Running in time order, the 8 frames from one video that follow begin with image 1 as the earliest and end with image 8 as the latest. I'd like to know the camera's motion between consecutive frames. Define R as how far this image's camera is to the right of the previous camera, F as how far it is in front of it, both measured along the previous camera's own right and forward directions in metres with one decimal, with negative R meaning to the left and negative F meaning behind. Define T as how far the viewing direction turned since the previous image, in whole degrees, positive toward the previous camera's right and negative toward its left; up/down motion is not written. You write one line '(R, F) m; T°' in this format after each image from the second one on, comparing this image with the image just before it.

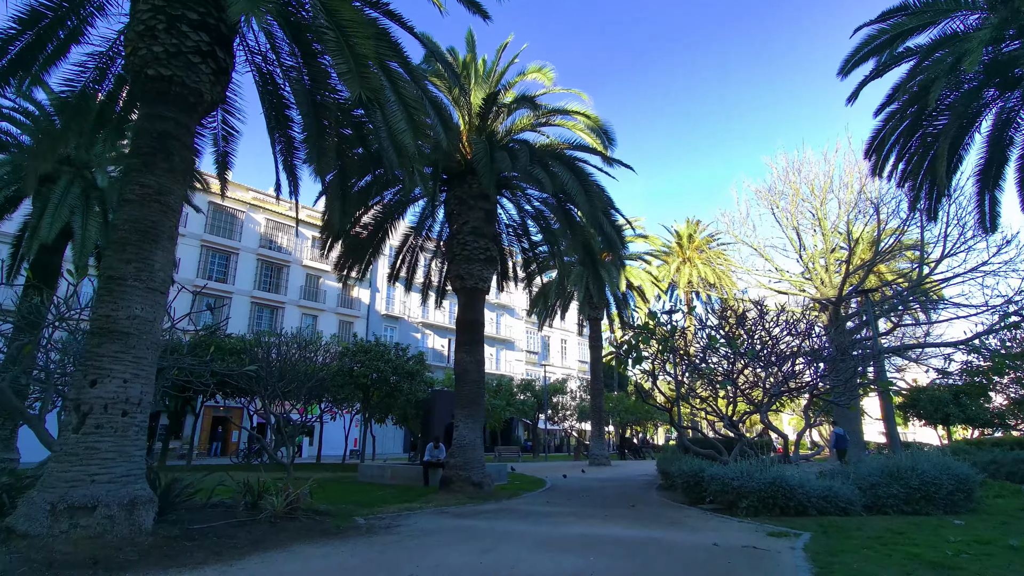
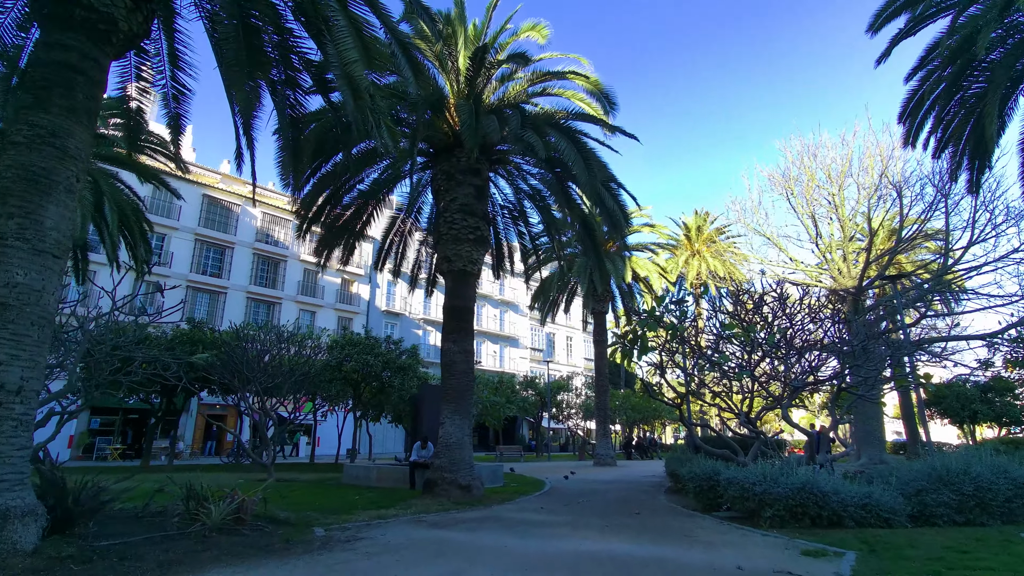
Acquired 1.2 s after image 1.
(+0.3, +1.2) m; -1°
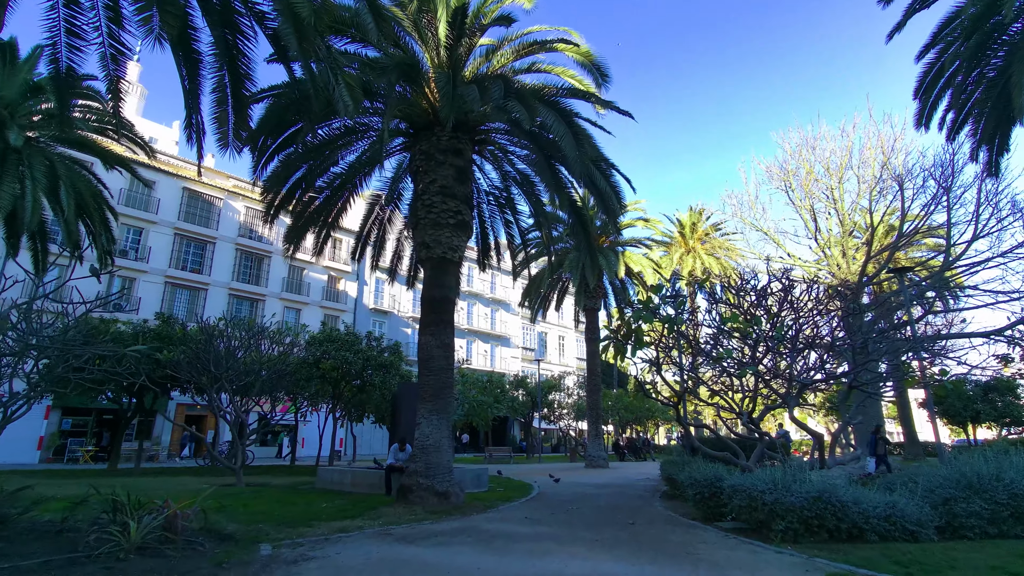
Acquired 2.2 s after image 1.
(+0.2, +0.9) m; +1°
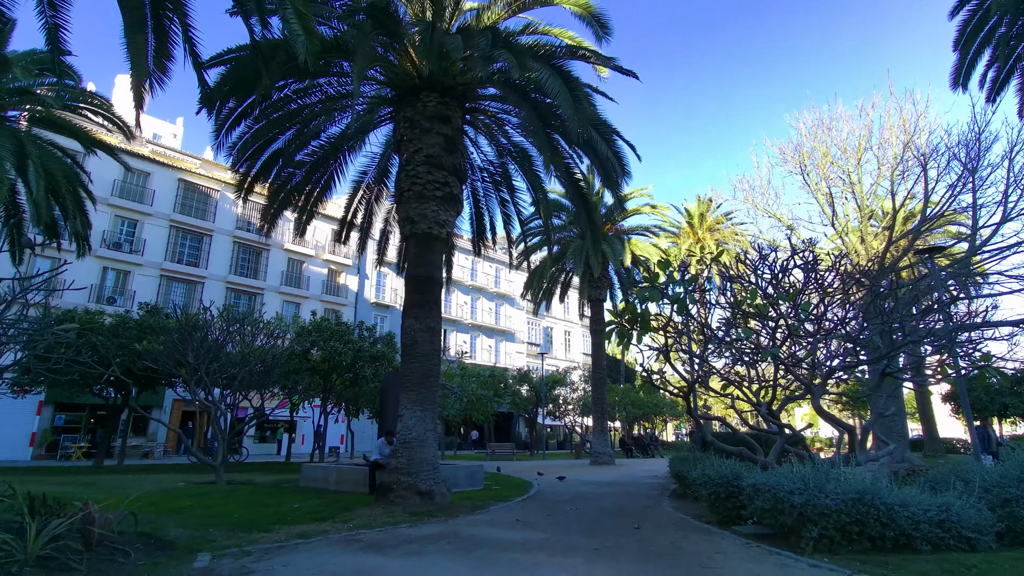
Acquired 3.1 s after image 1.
(+0.3, +1.0) m; -1°
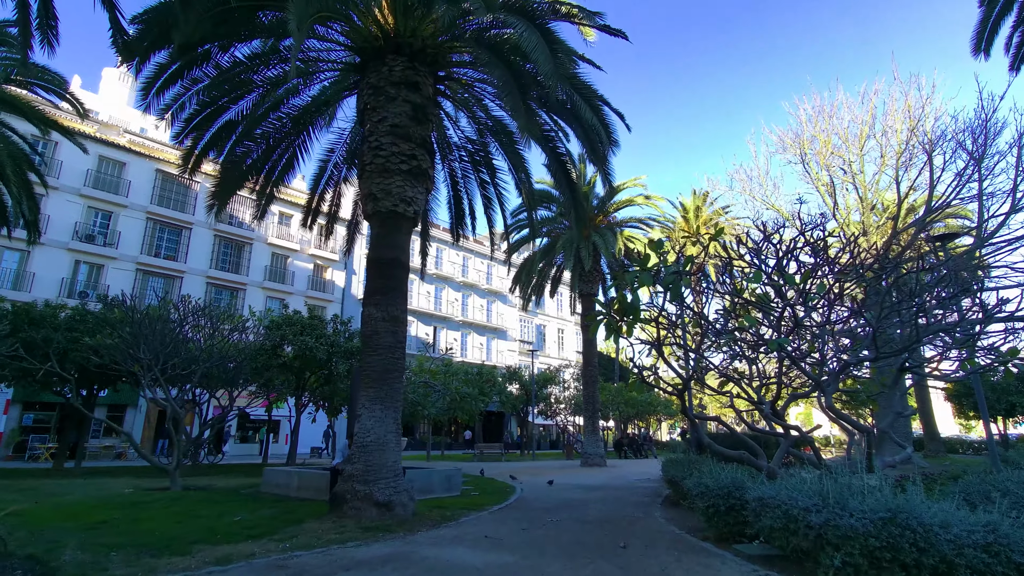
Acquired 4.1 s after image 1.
(+0.3, +1.0) m; 0°
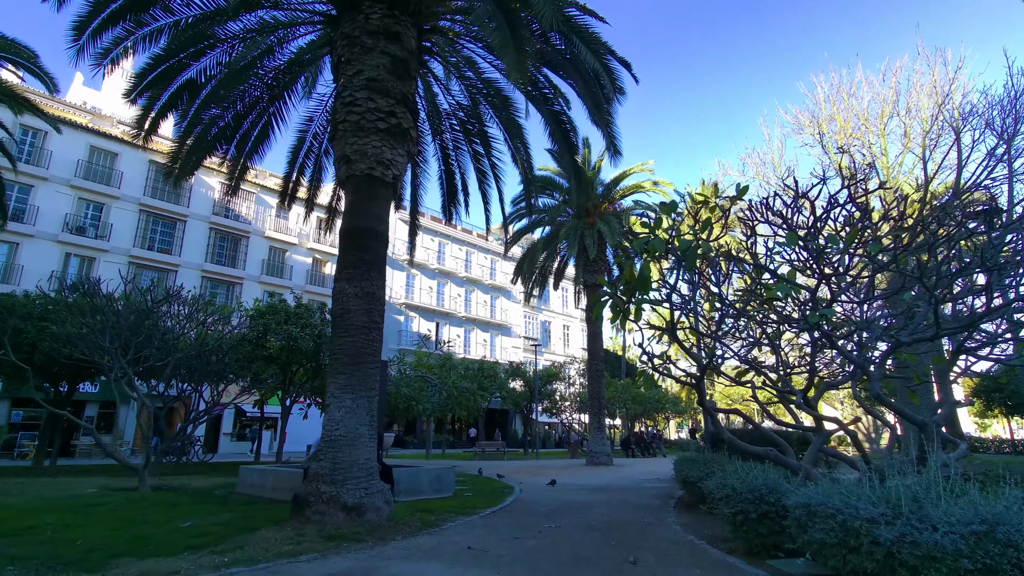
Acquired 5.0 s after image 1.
(+0.2, +1.1) m; -1°
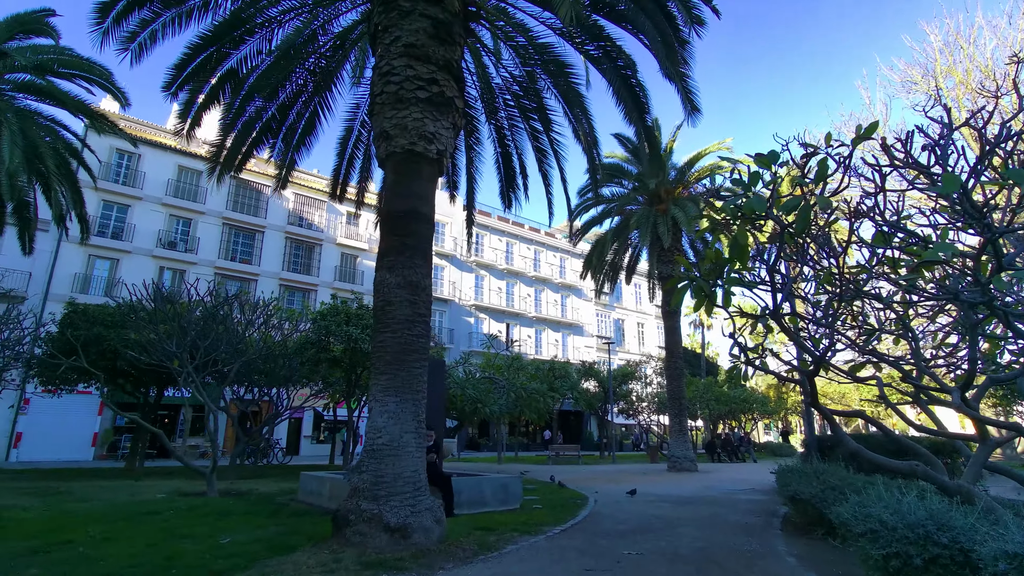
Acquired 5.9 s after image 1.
(+0.1, +1.1) m; -8°
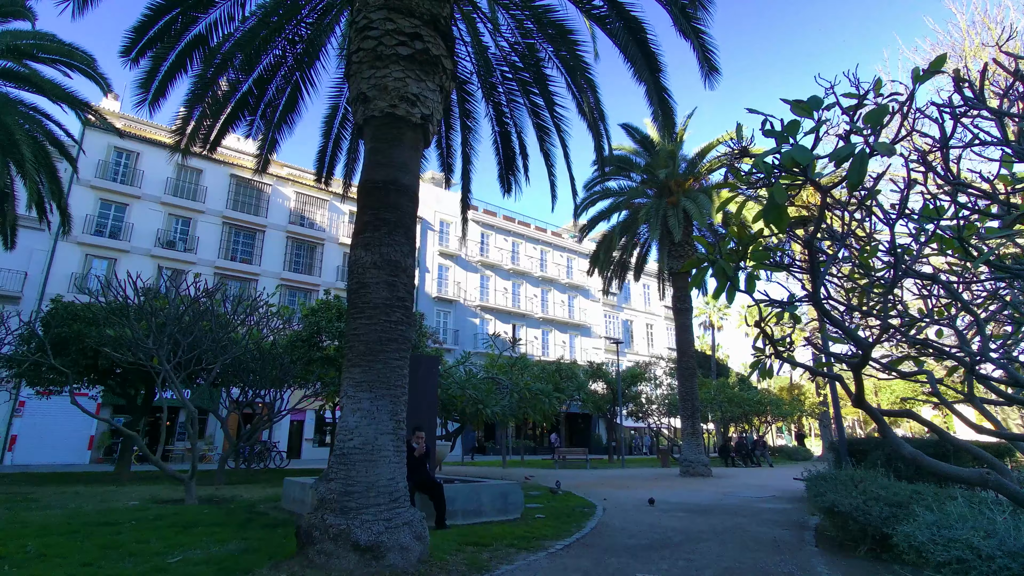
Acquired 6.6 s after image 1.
(+0.1, +0.9) m; -1°
